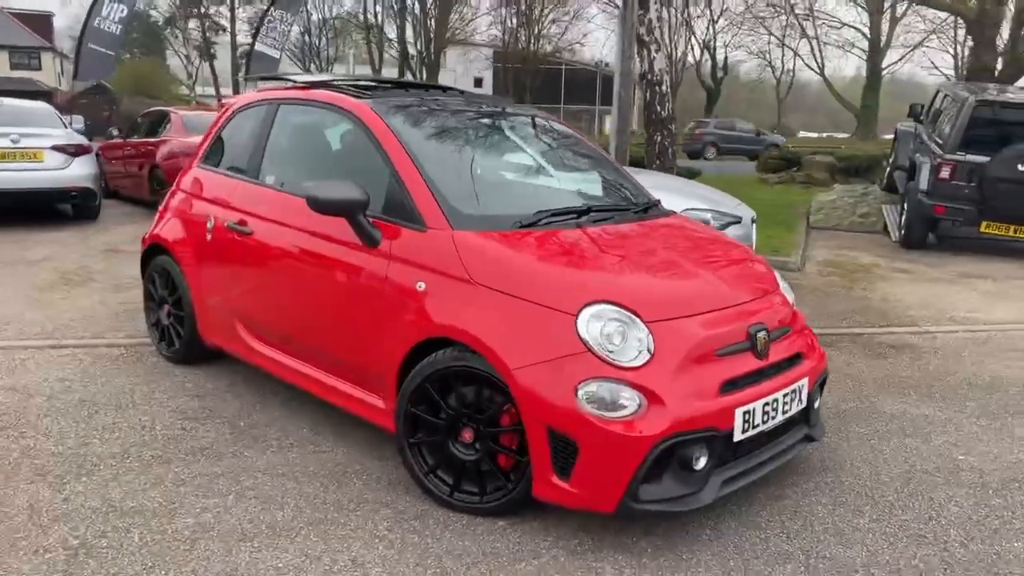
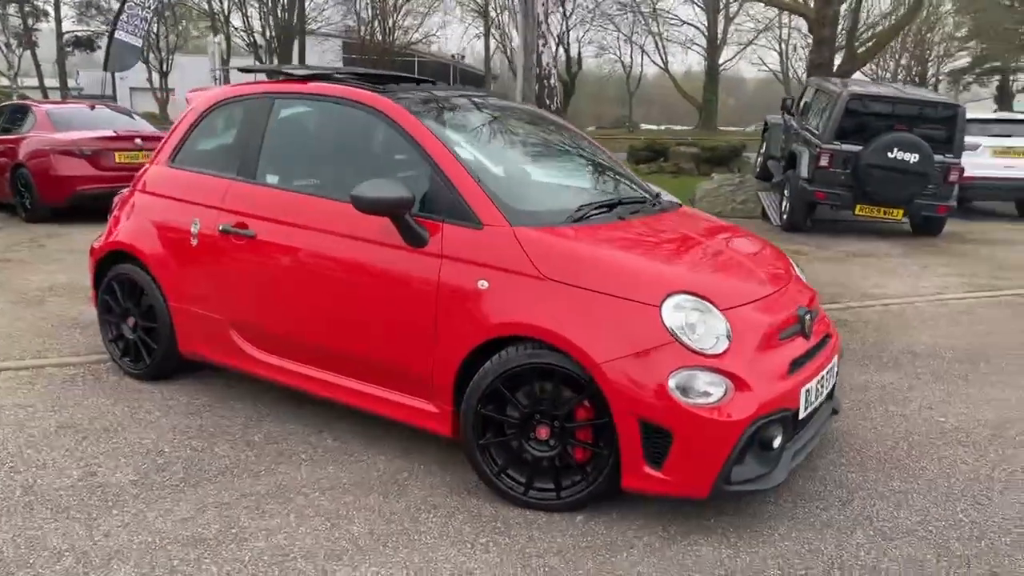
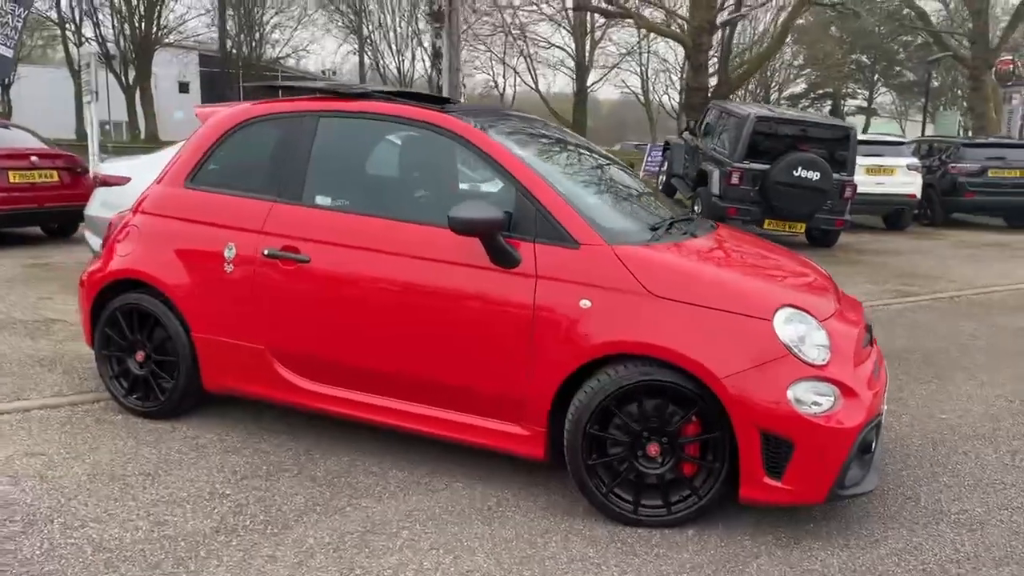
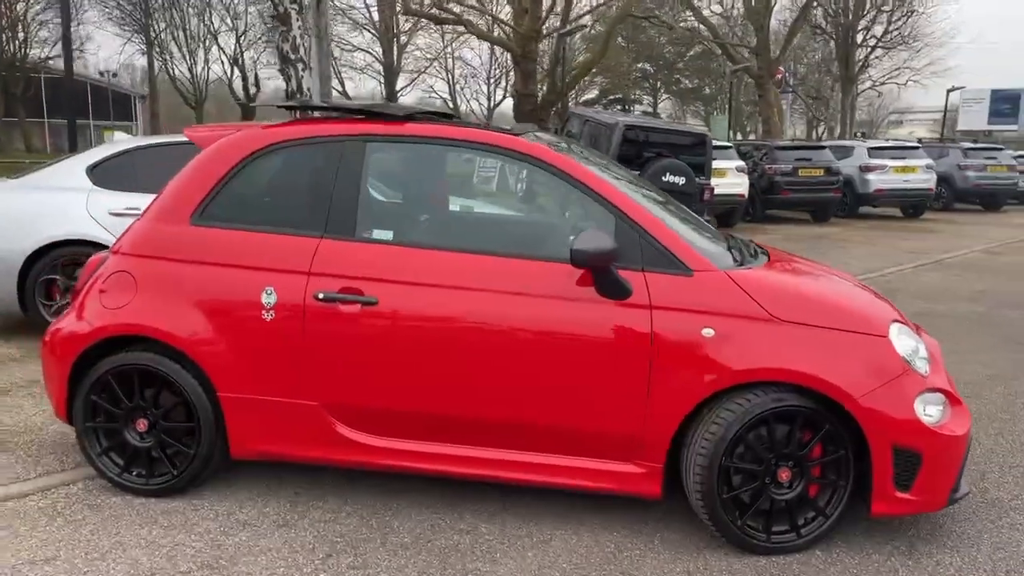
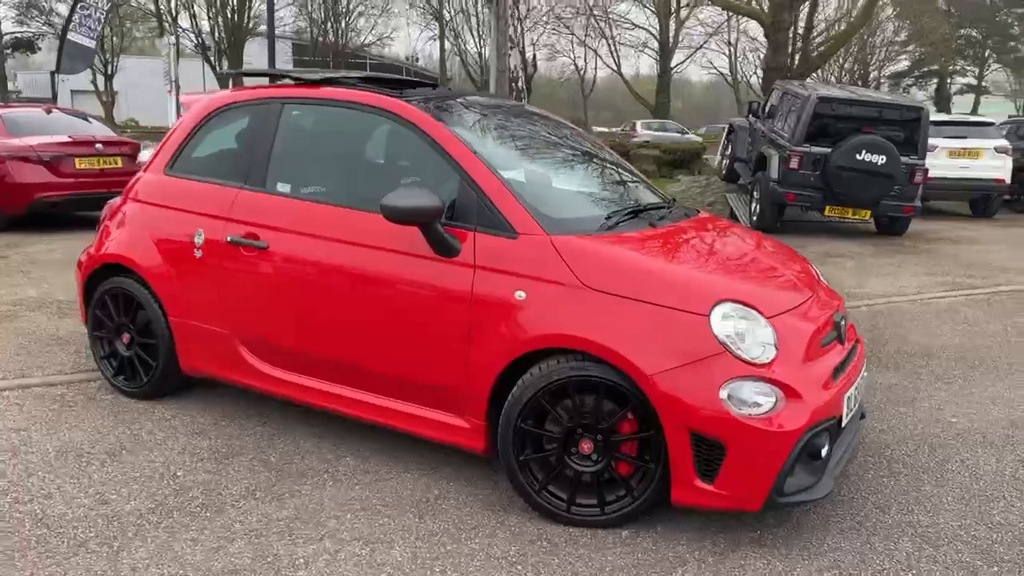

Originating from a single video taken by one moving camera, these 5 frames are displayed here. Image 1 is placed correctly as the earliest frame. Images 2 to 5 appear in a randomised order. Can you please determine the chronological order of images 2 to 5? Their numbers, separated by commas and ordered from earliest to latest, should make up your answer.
2, 5, 3, 4
